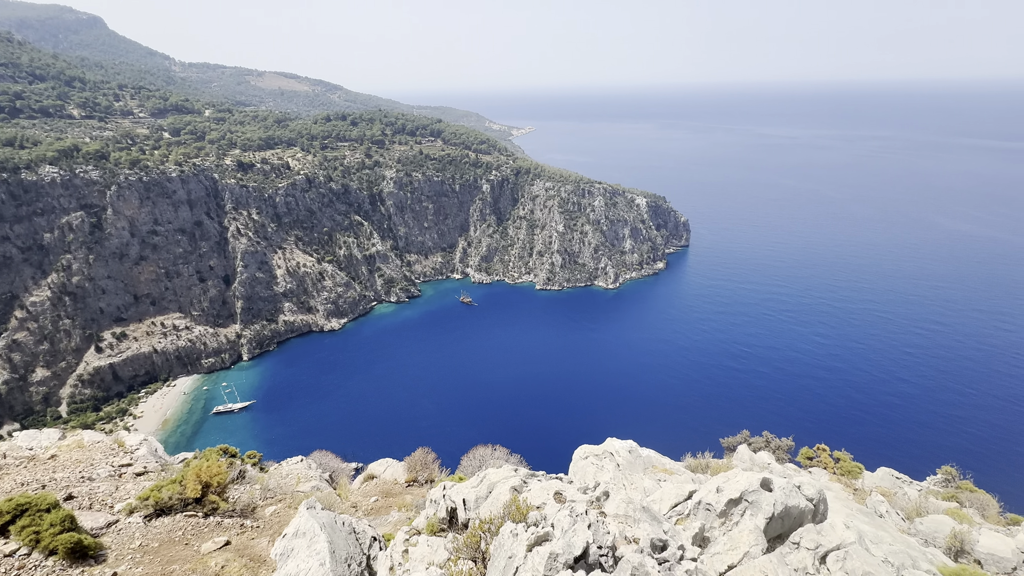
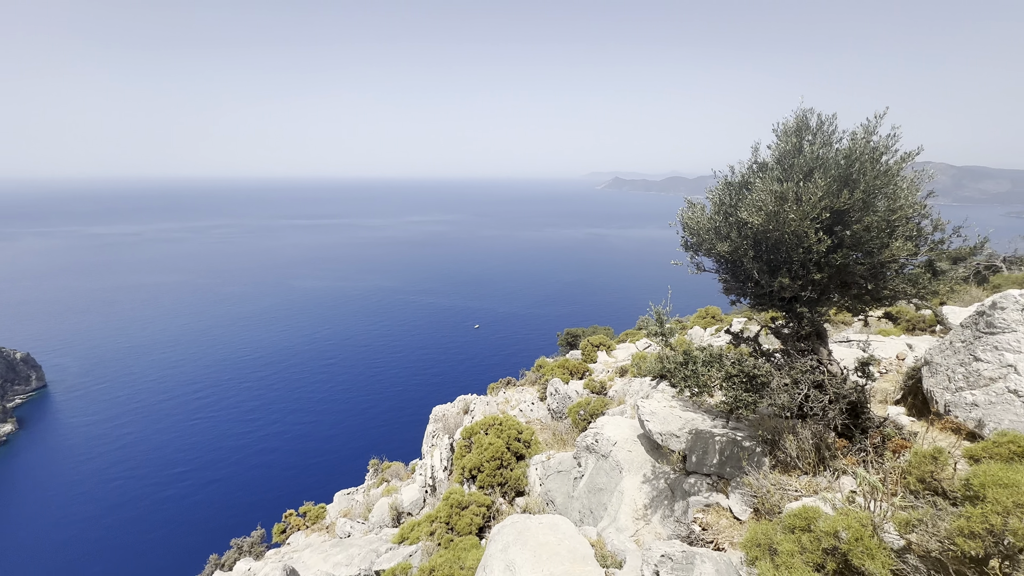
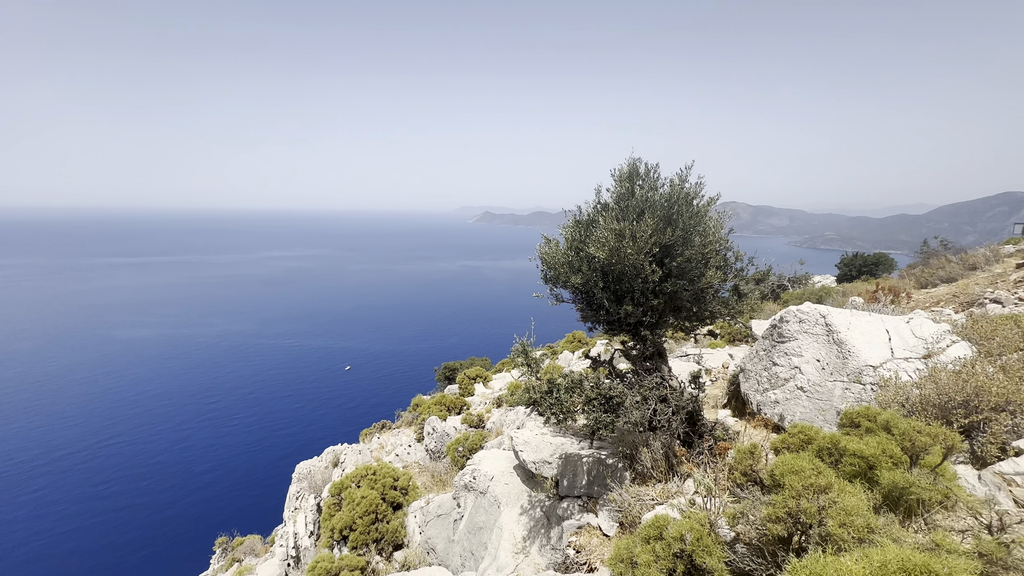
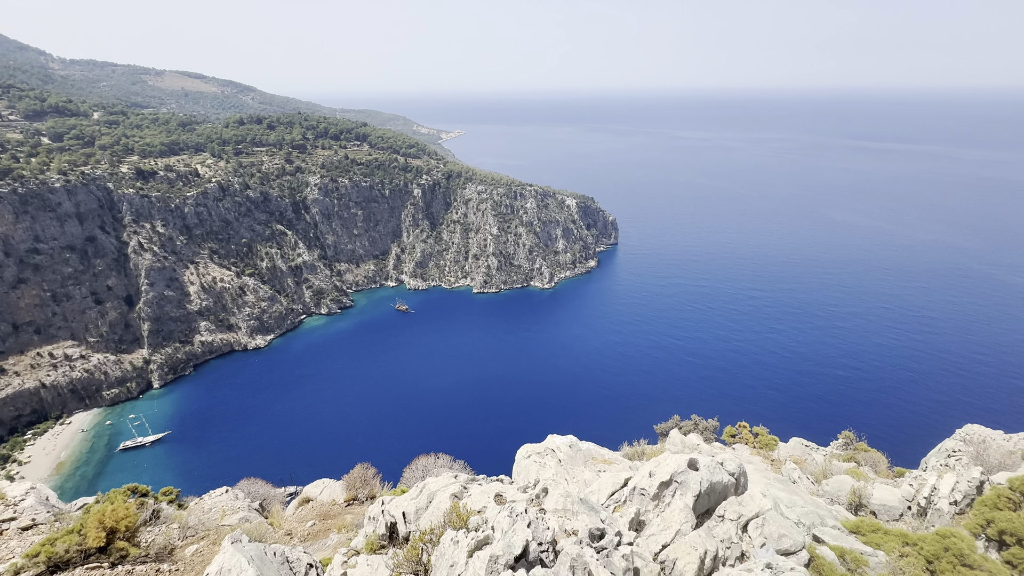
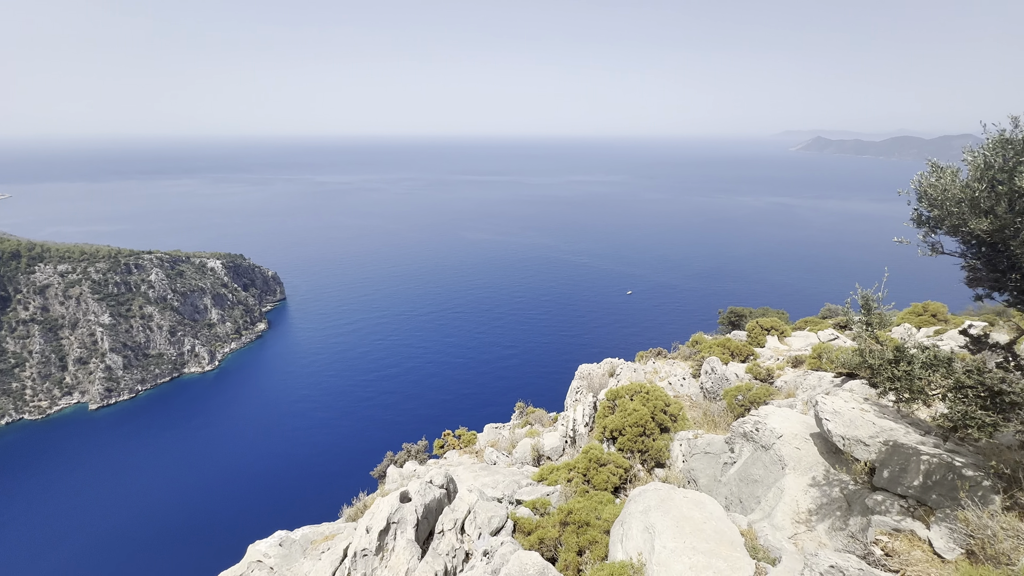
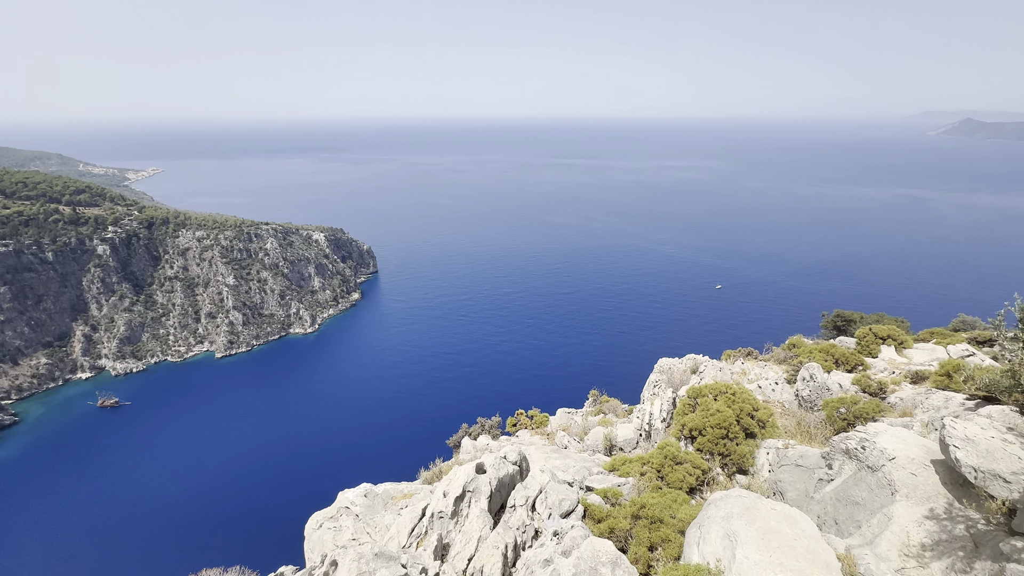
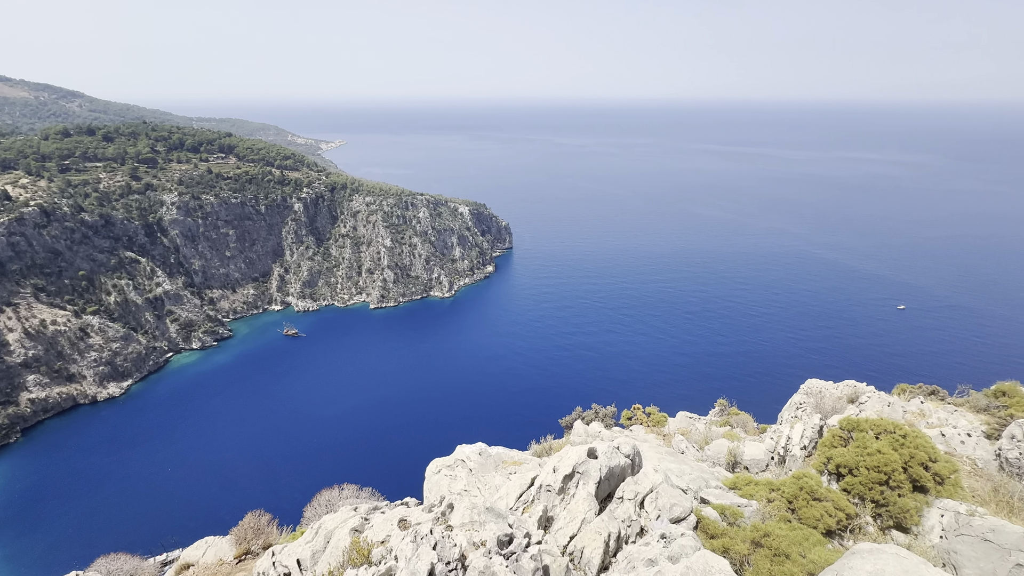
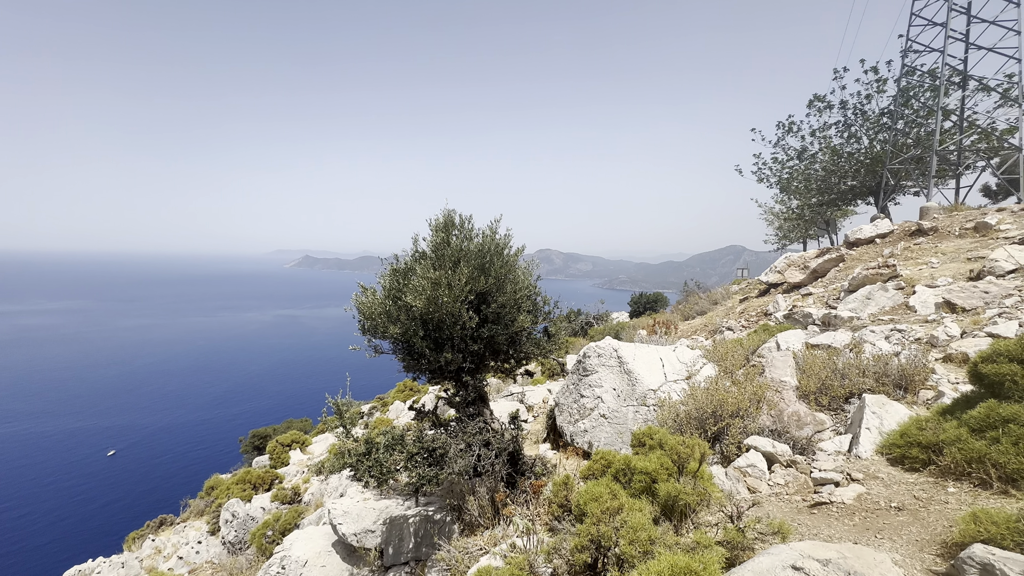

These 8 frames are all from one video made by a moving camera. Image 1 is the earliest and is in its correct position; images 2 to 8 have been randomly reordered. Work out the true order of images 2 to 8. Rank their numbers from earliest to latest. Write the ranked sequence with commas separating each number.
4, 7, 6, 5, 2, 3, 8
